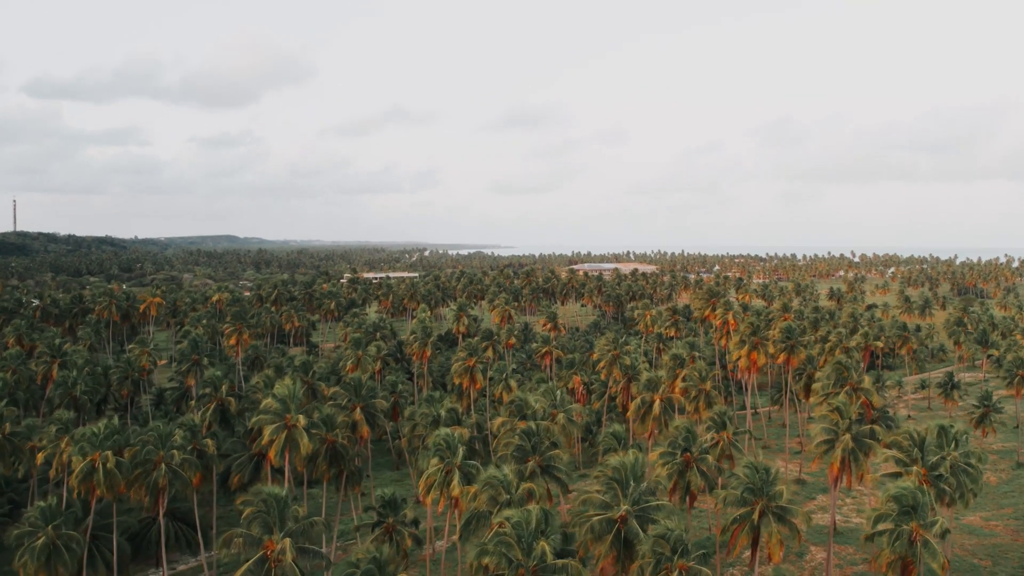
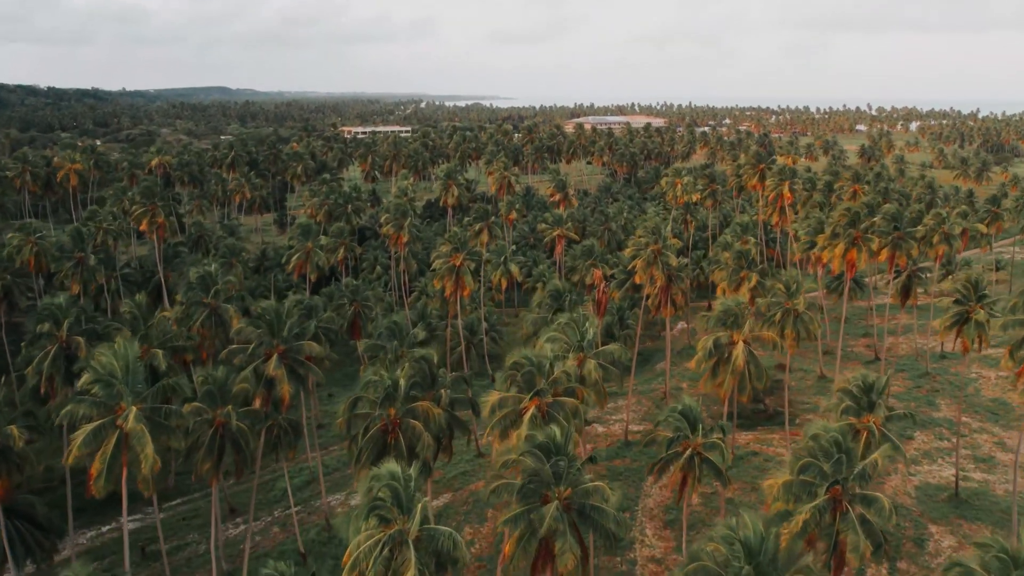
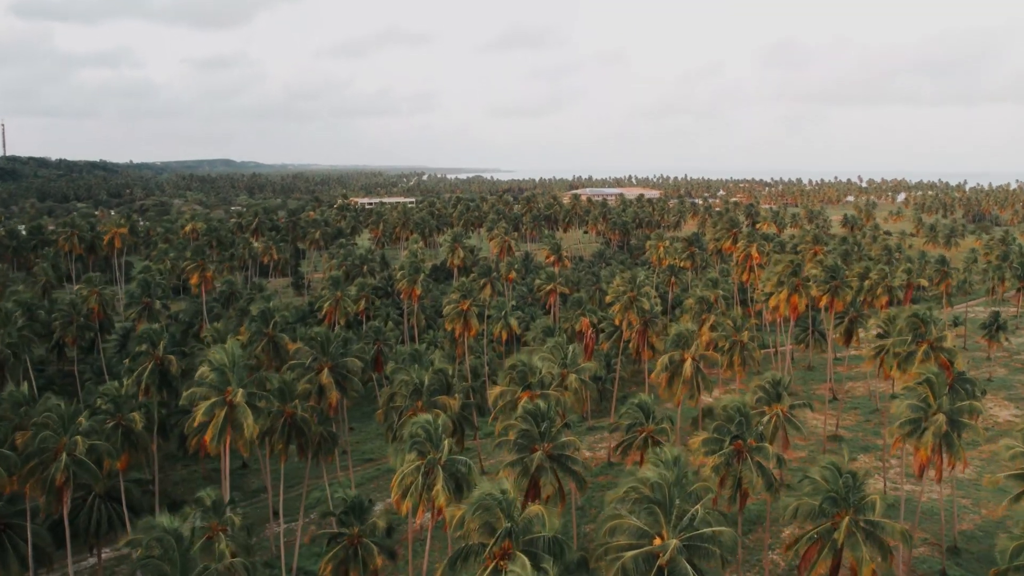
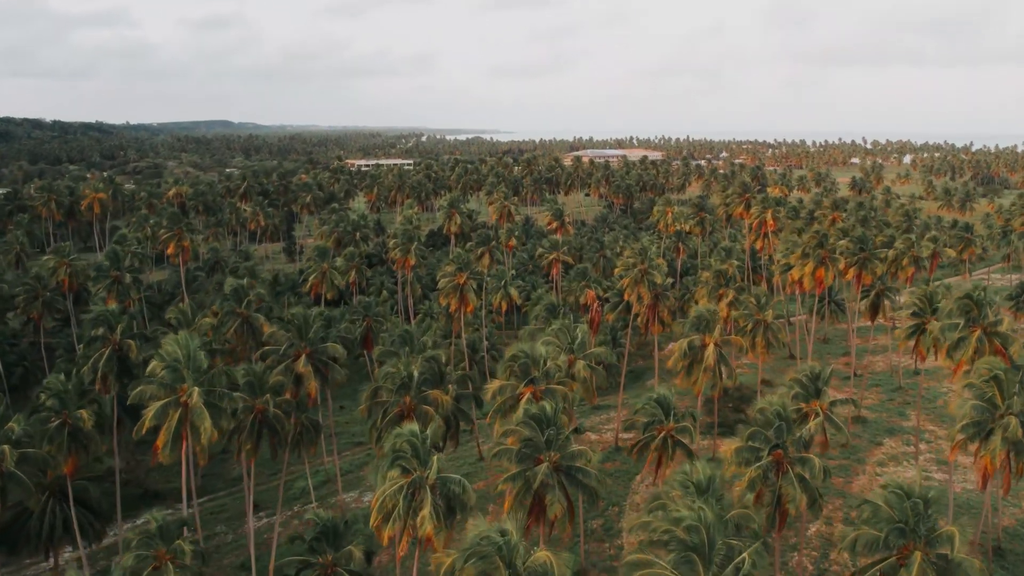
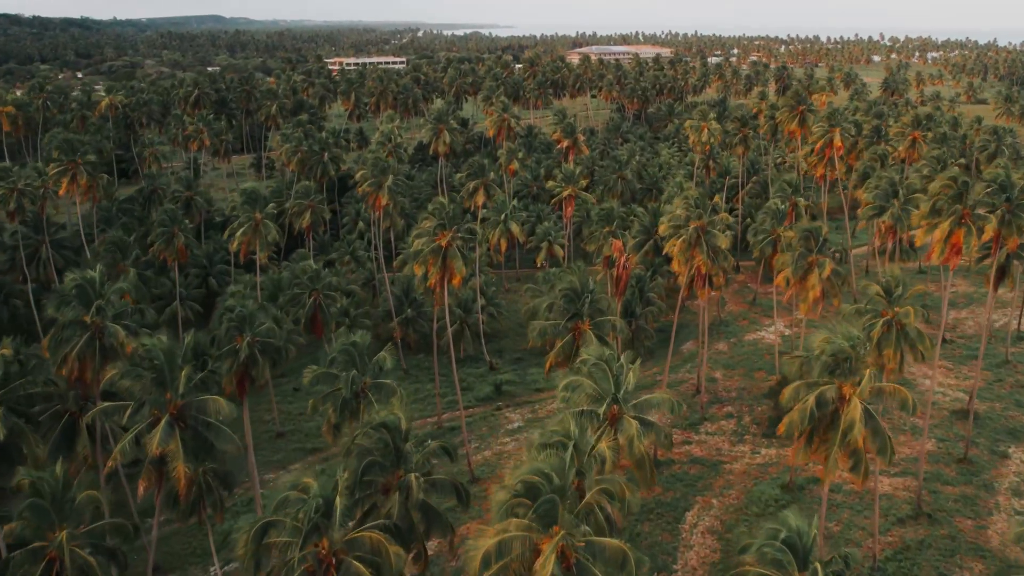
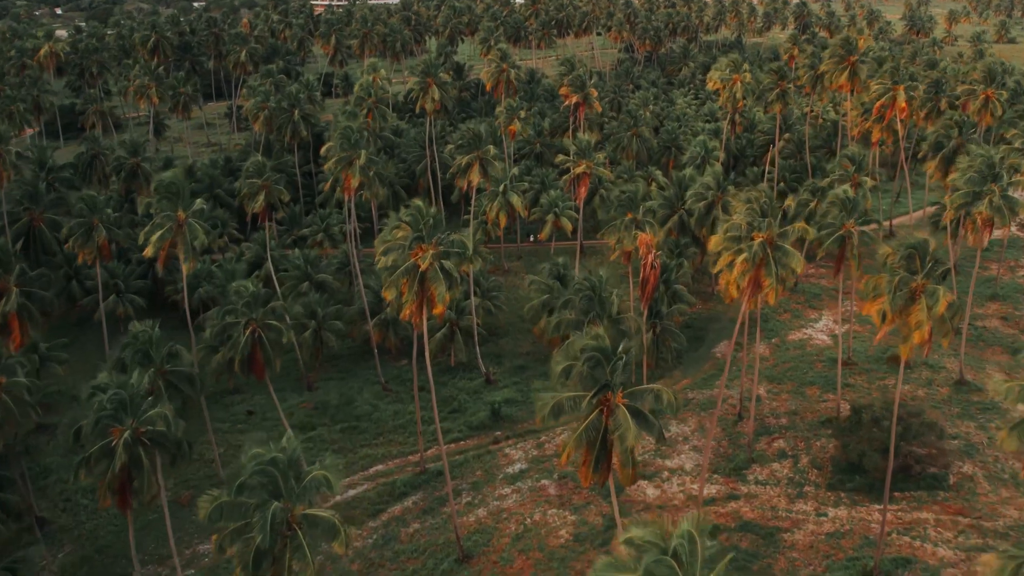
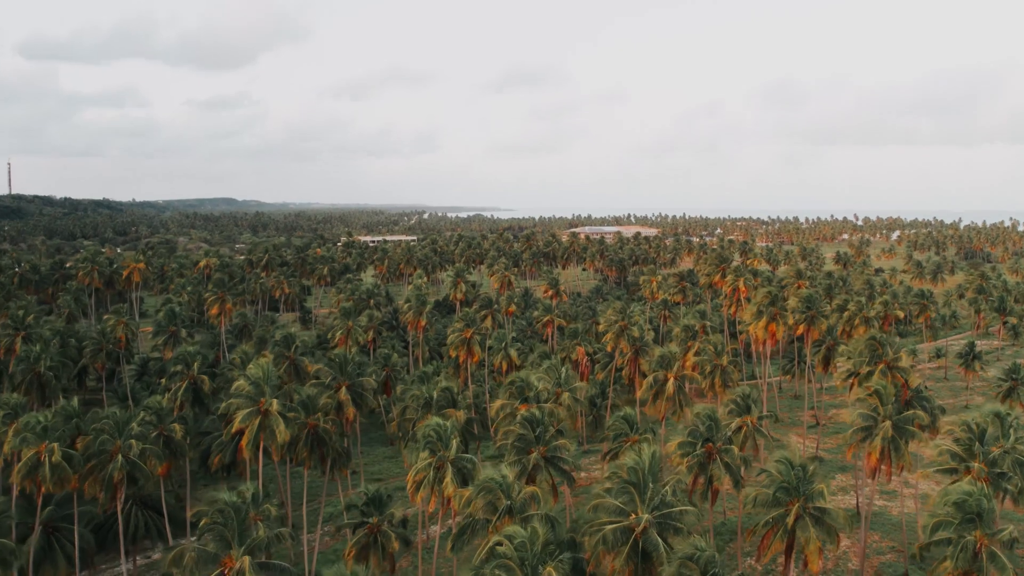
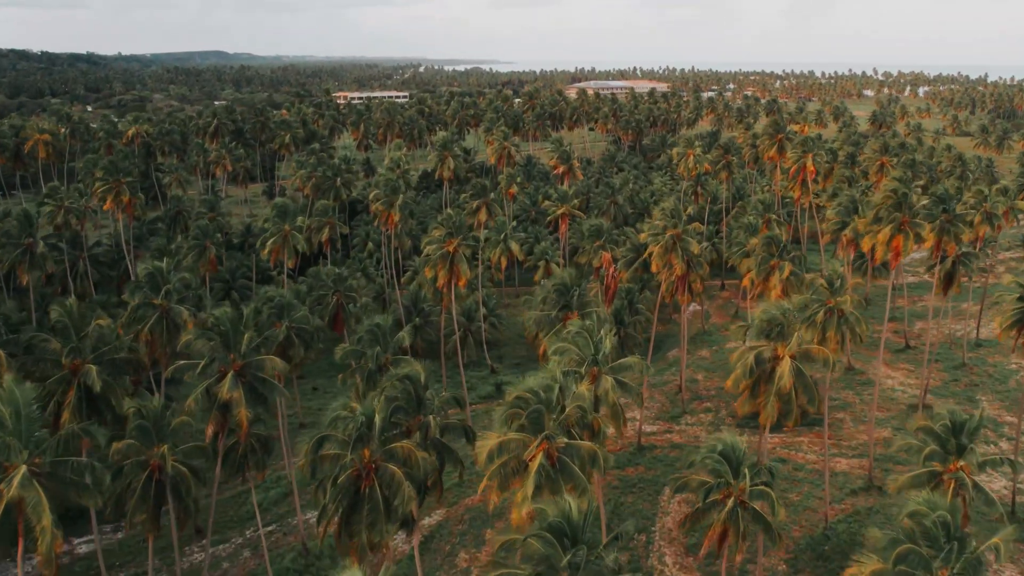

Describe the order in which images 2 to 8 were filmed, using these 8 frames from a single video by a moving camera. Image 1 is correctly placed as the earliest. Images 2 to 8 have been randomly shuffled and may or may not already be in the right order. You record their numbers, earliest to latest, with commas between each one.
7, 3, 4, 2, 8, 5, 6
